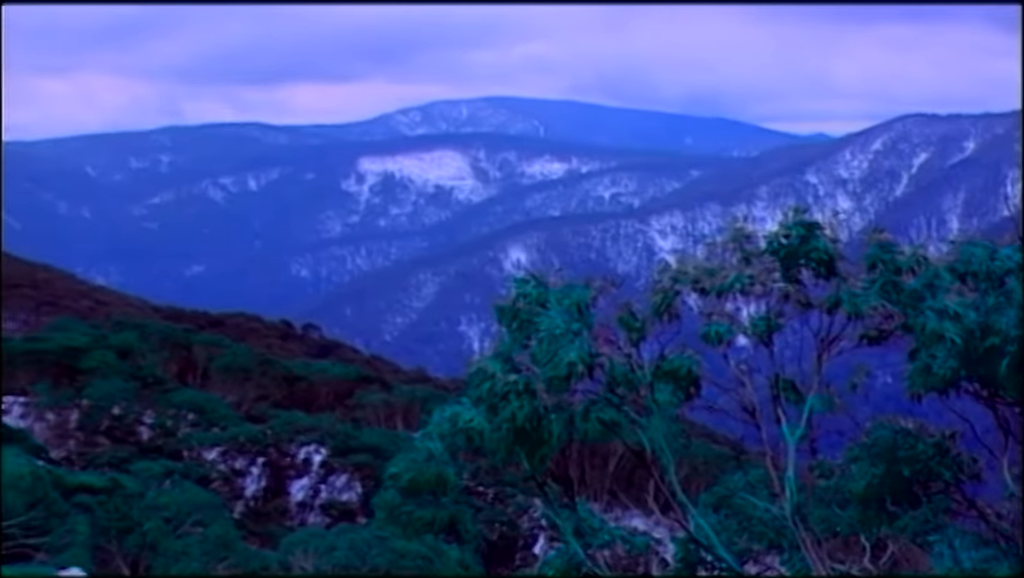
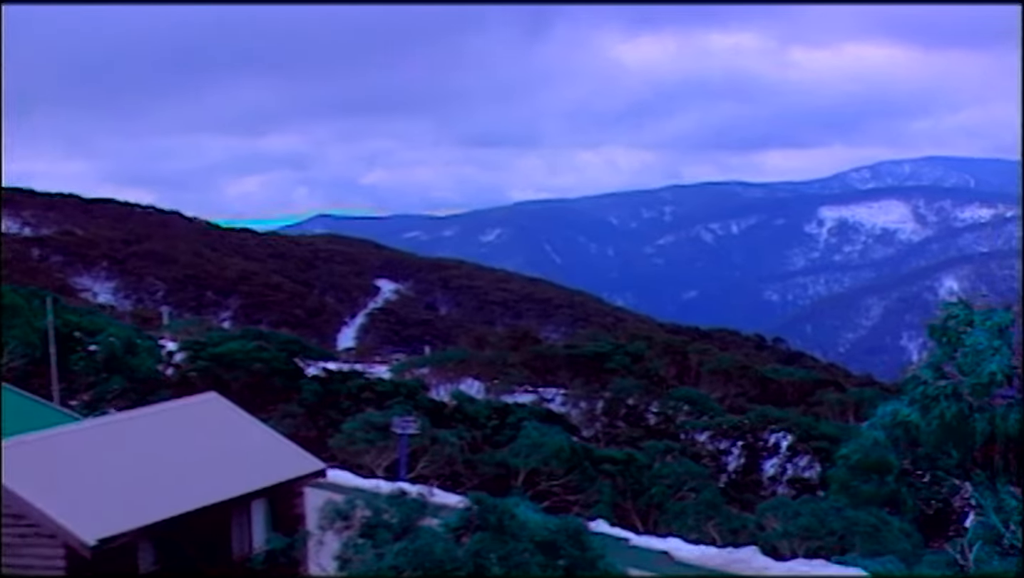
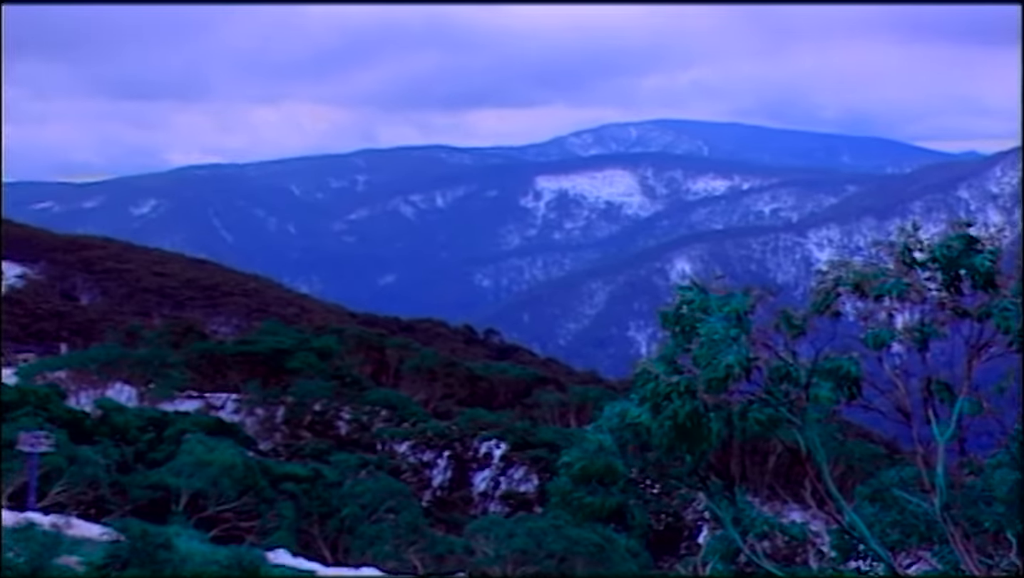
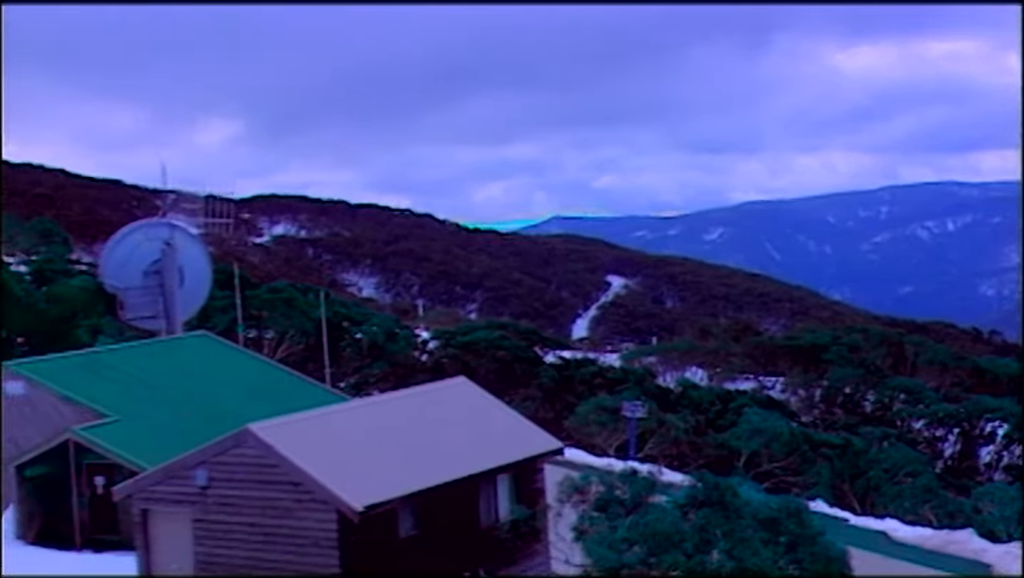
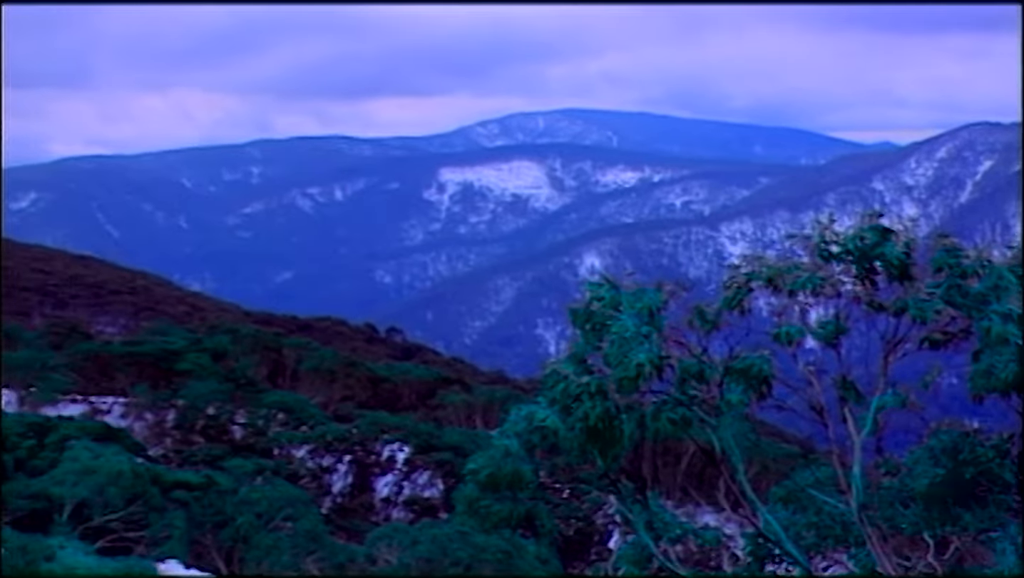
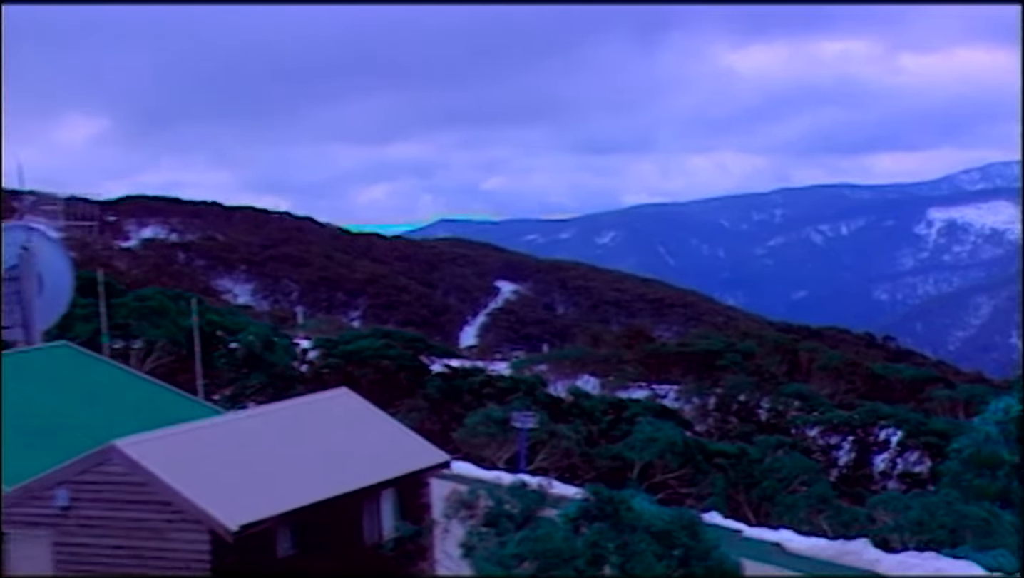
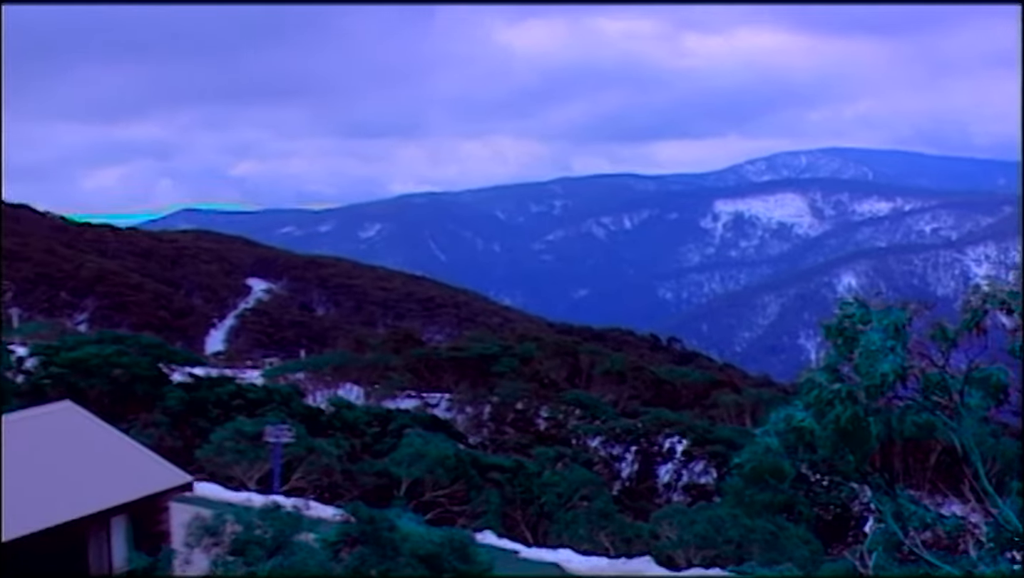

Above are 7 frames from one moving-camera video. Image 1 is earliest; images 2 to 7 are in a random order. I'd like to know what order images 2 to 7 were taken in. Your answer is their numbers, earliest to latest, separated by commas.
5, 3, 7, 2, 6, 4
